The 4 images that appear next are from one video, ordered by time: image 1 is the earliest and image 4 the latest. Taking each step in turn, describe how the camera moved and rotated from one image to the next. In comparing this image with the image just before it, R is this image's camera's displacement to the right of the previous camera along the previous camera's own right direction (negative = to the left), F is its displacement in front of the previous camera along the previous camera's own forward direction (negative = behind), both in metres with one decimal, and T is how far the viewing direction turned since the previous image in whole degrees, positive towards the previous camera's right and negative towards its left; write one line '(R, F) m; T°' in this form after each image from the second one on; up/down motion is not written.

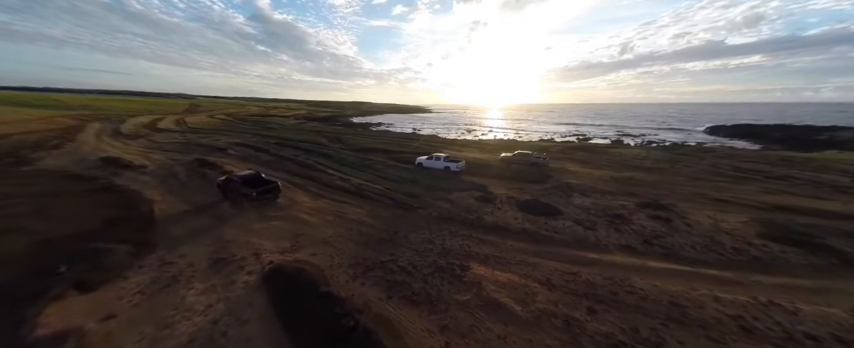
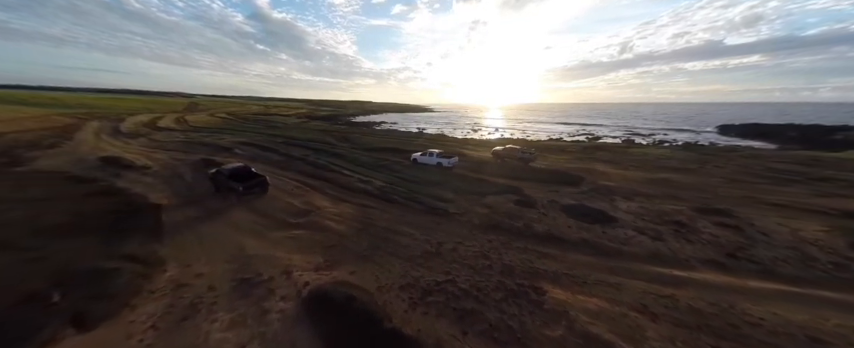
(-2.4, +1.7) m; 0°
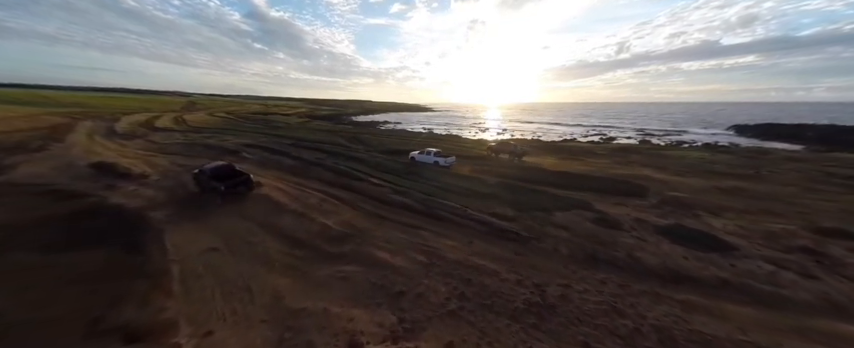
(-3.6, +2.9) m; 0°
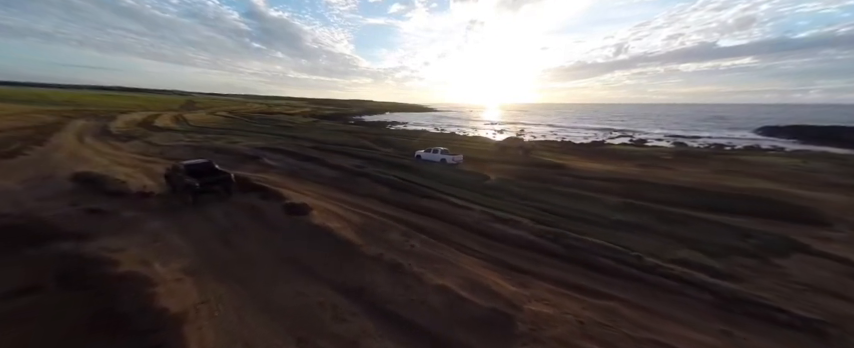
(-6.3, +5.1) m; 0°
